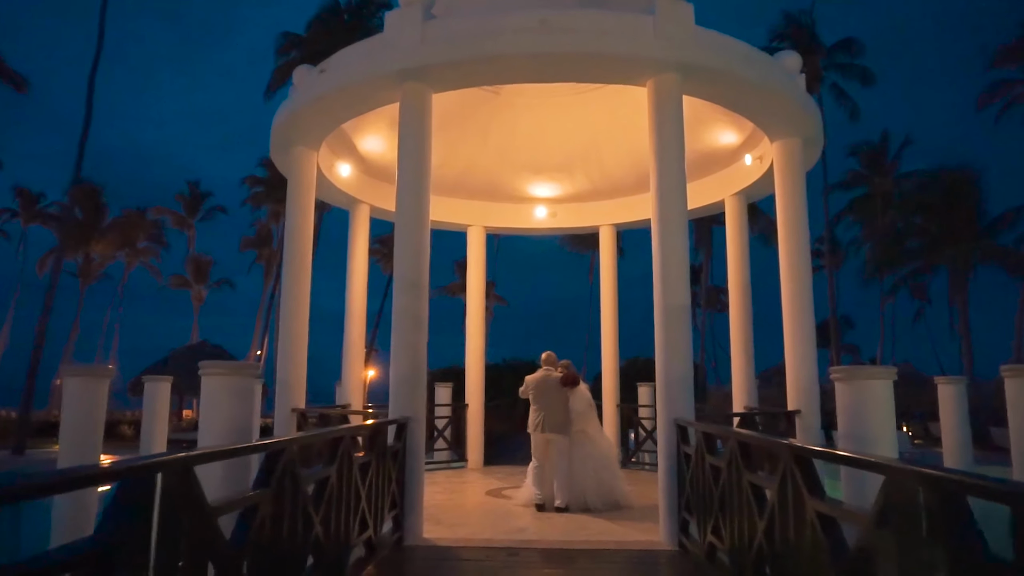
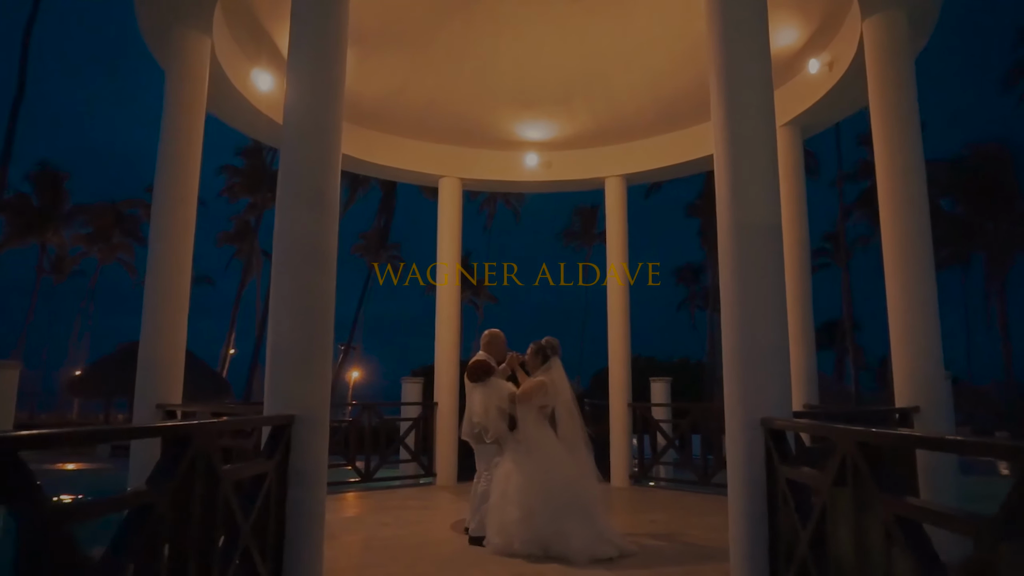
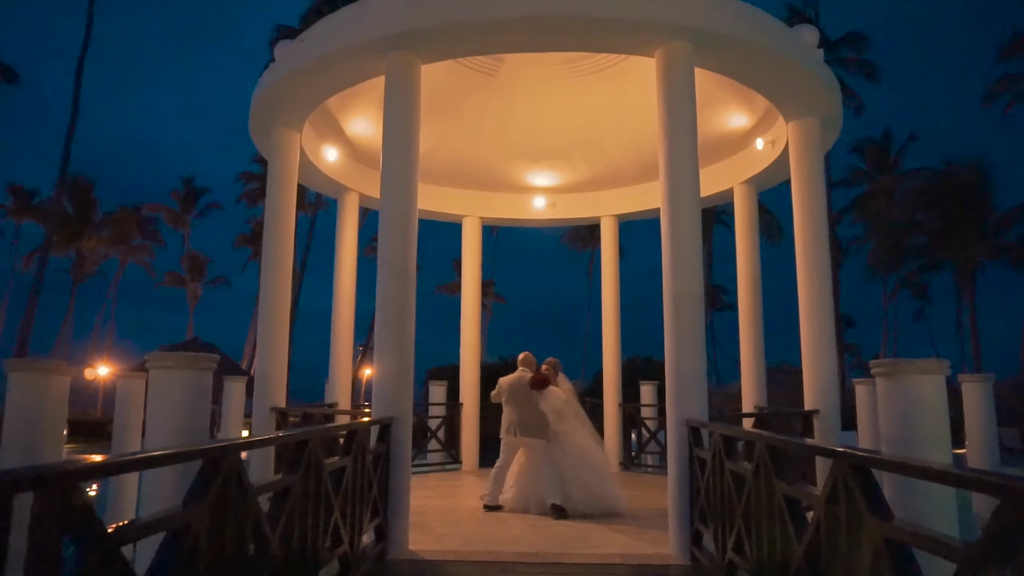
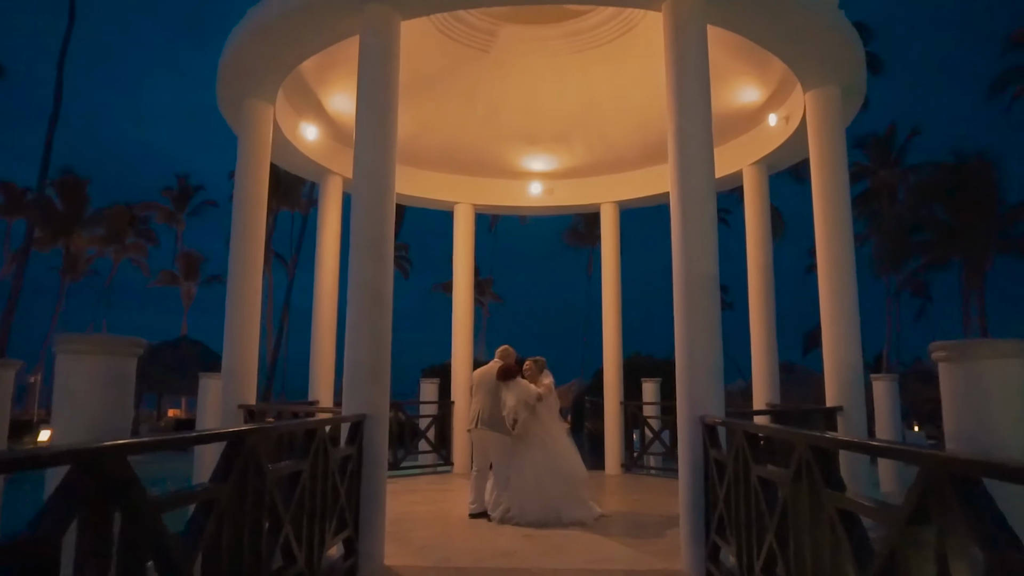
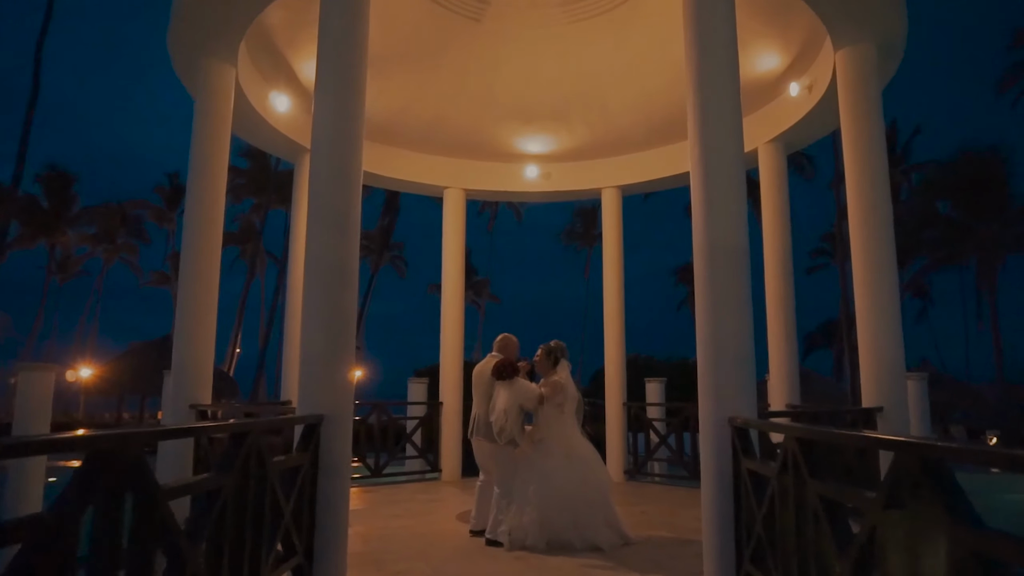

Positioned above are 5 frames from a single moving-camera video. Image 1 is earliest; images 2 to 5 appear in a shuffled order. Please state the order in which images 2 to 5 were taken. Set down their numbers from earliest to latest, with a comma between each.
3, 4, 5, 2
